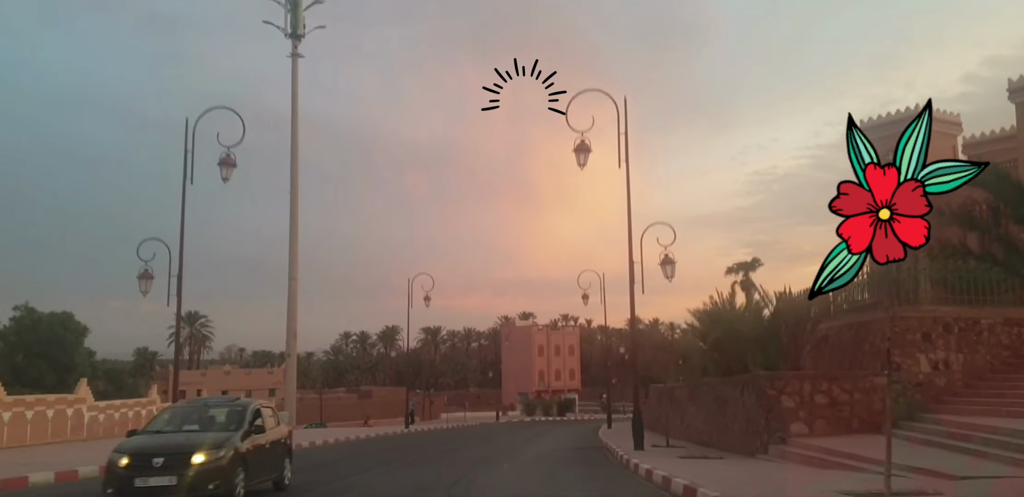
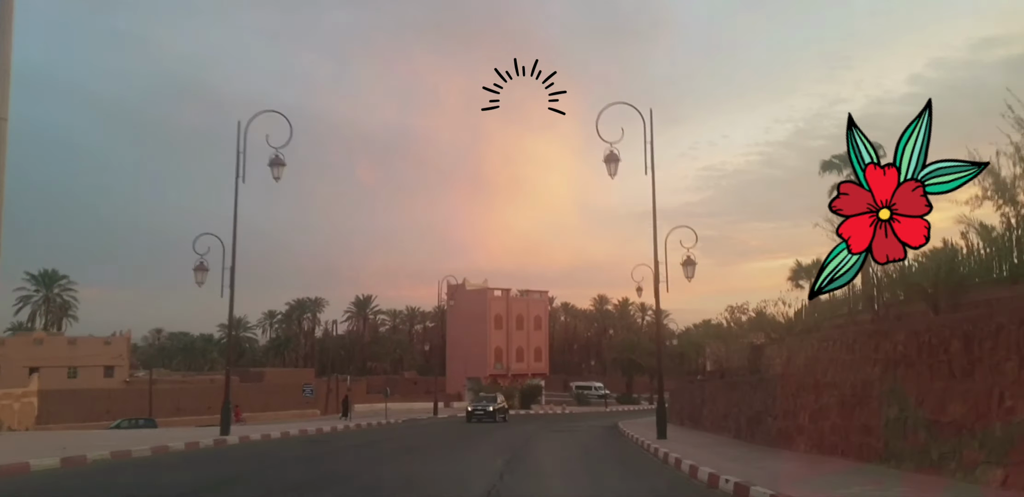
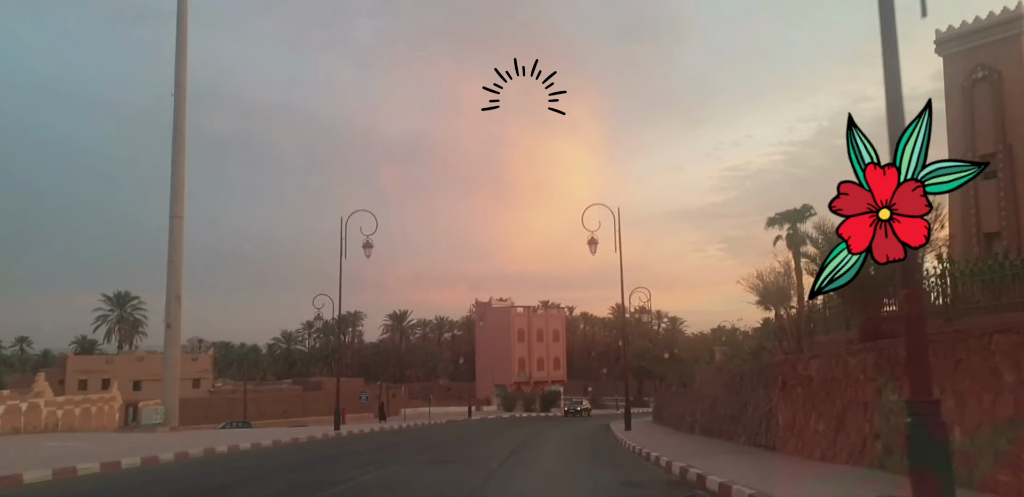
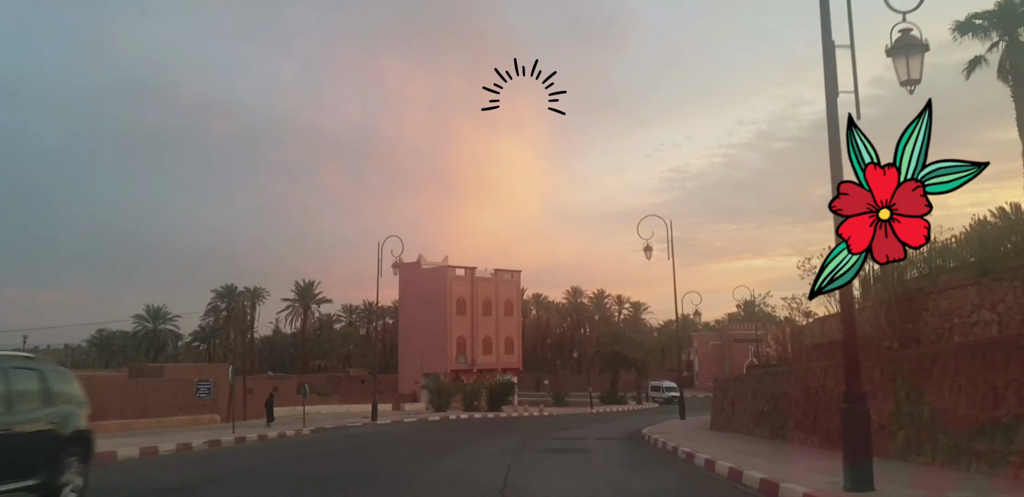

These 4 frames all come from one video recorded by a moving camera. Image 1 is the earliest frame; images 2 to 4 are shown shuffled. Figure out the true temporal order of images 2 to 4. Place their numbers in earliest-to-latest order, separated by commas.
3, 2, 4
